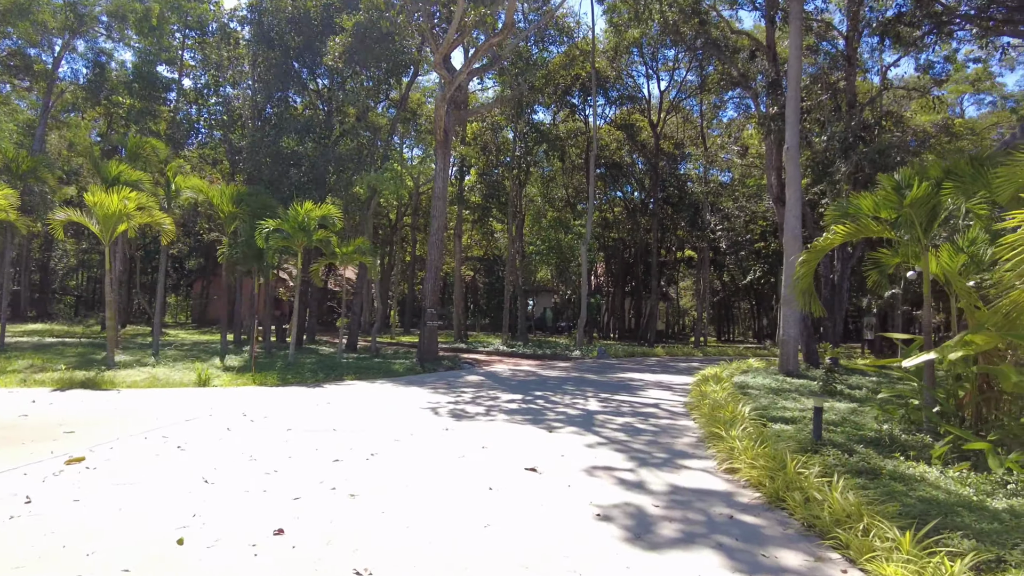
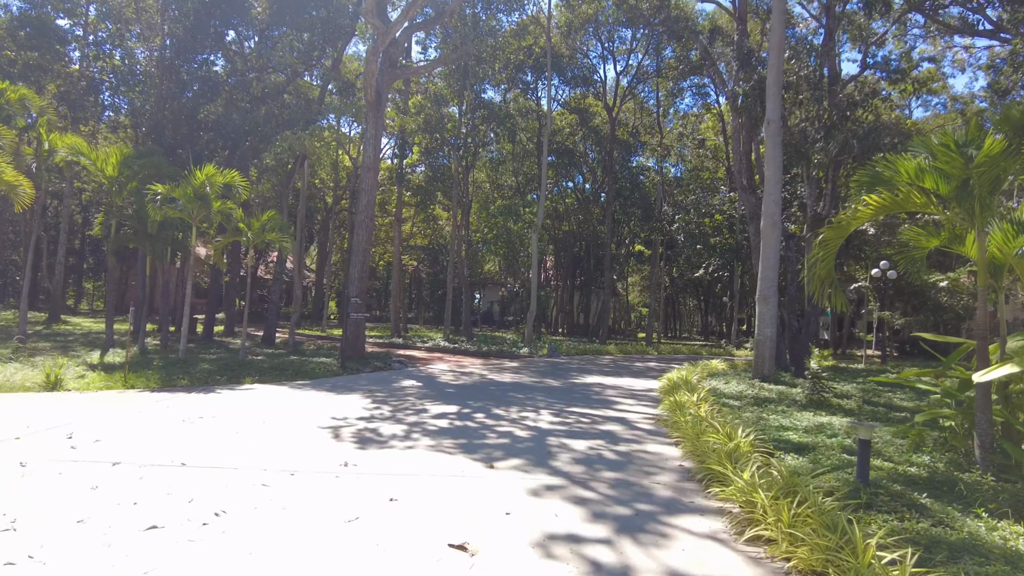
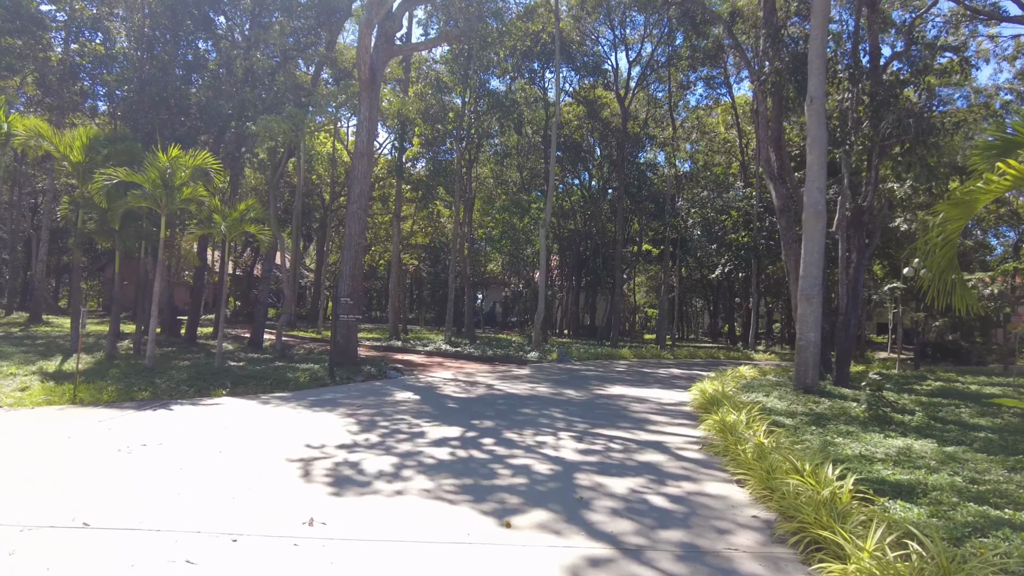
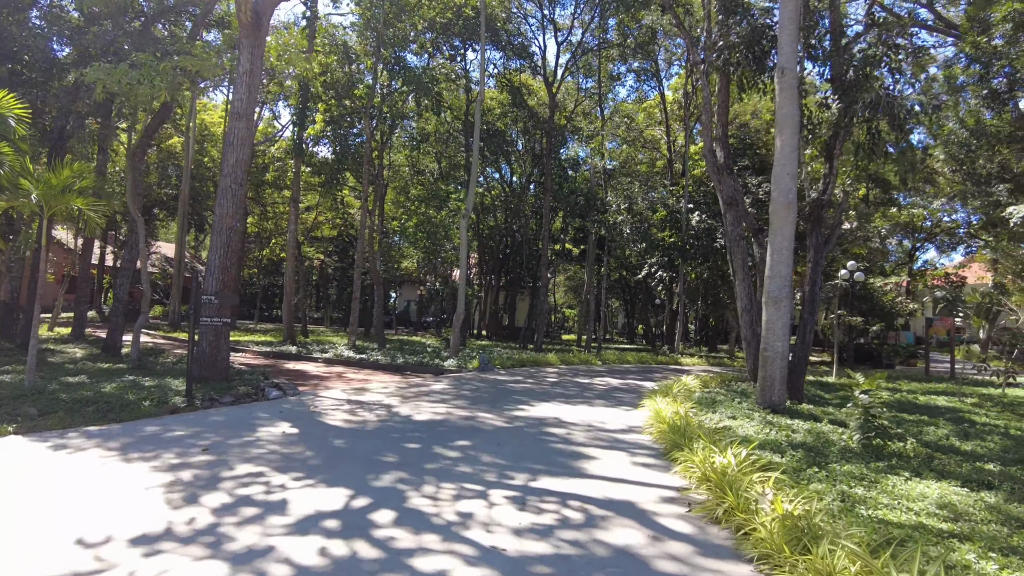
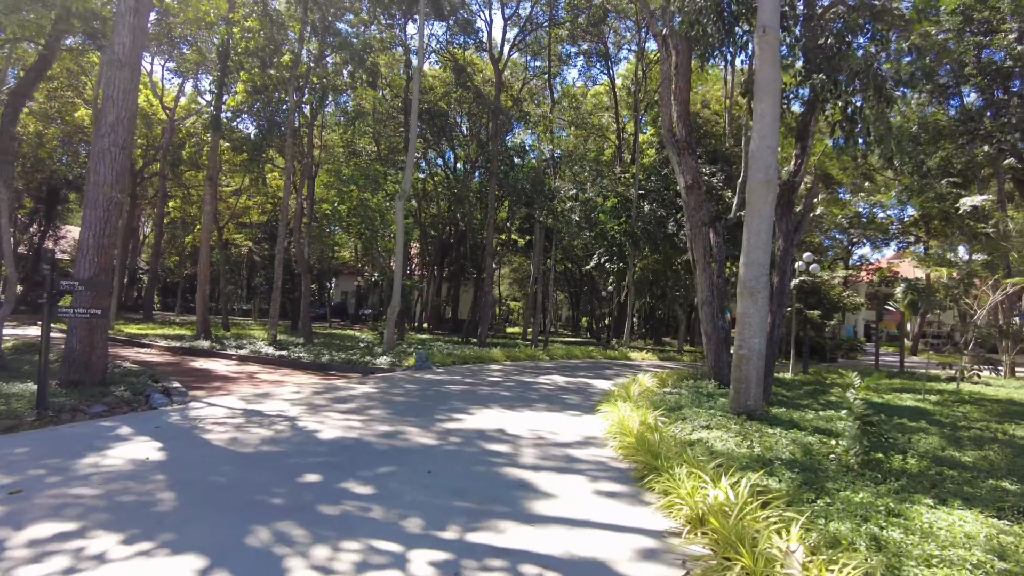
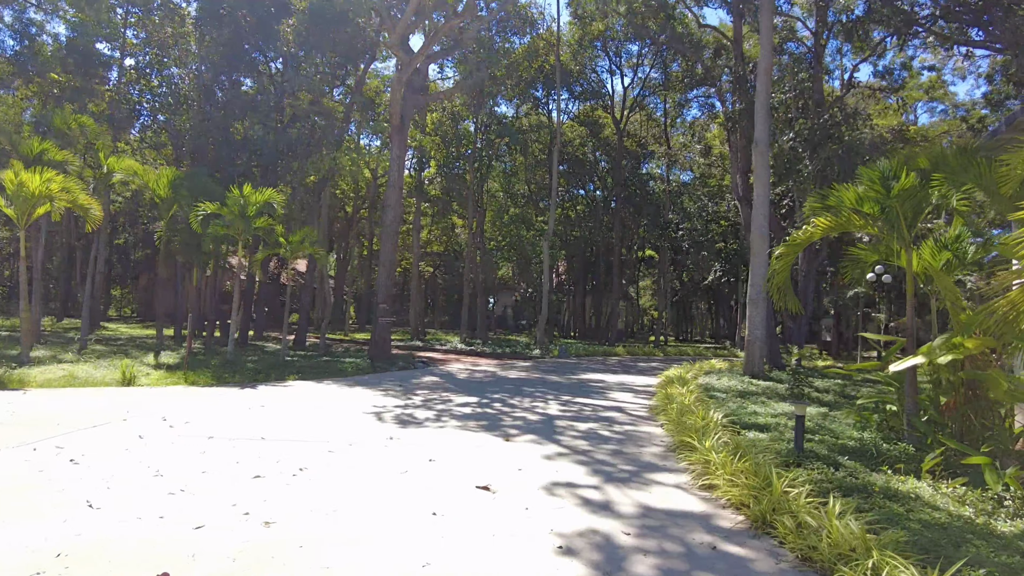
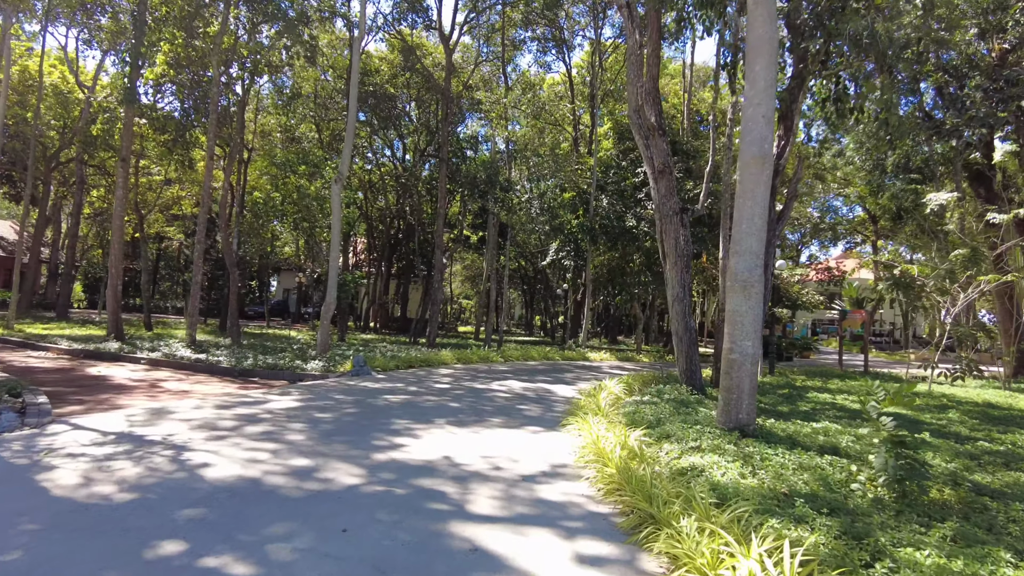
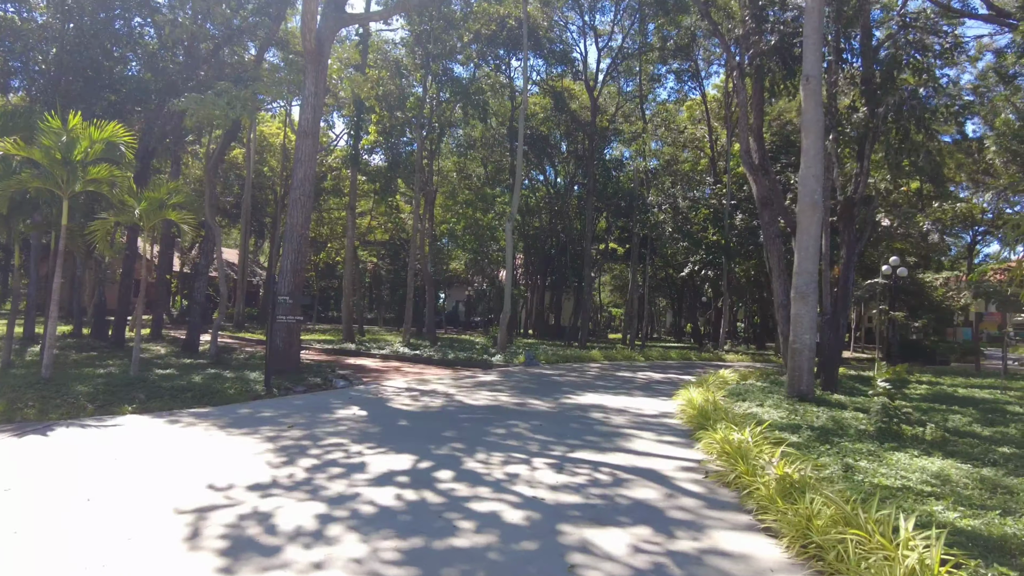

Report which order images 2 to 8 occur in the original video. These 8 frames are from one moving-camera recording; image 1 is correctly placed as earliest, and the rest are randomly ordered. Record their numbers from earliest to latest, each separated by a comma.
6, 2, 3, 8, 4, 5, 7
